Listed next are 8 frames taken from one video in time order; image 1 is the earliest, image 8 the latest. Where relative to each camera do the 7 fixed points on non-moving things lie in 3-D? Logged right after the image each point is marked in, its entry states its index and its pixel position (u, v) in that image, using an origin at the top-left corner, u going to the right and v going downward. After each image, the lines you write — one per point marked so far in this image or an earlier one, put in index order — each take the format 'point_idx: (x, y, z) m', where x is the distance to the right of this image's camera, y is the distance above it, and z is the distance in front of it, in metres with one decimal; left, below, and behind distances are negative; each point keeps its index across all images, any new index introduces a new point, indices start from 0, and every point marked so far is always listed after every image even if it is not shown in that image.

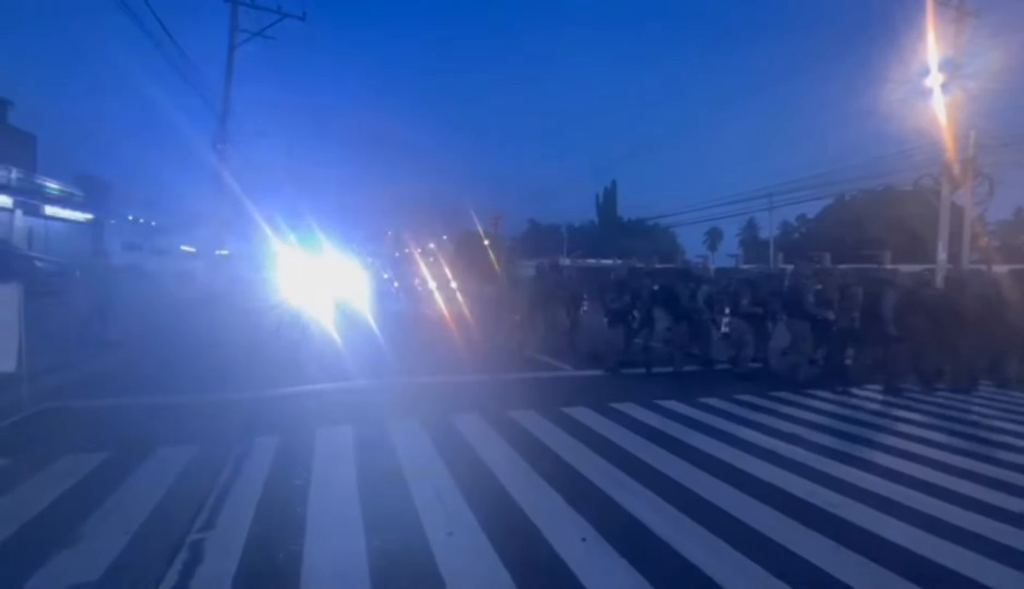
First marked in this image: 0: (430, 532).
0: (-0.6, -1.7, +5.9) m
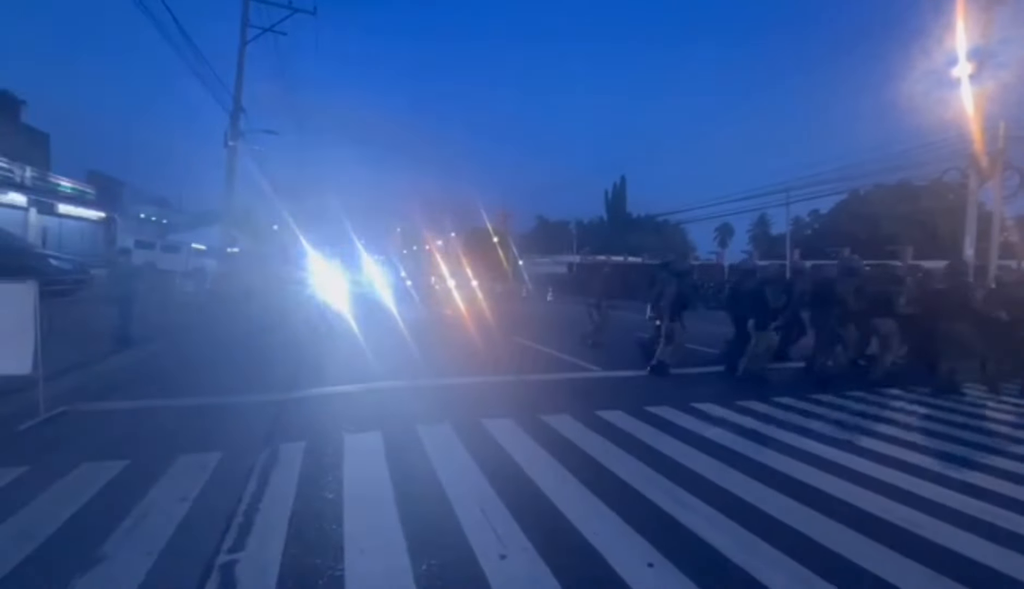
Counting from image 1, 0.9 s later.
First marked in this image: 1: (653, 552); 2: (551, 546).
0: (-0.2, -1.7, +5.3) m
1: (+1.0, -1.8, +5.9) m
2: (+0.2, -1.8, +5.7) m
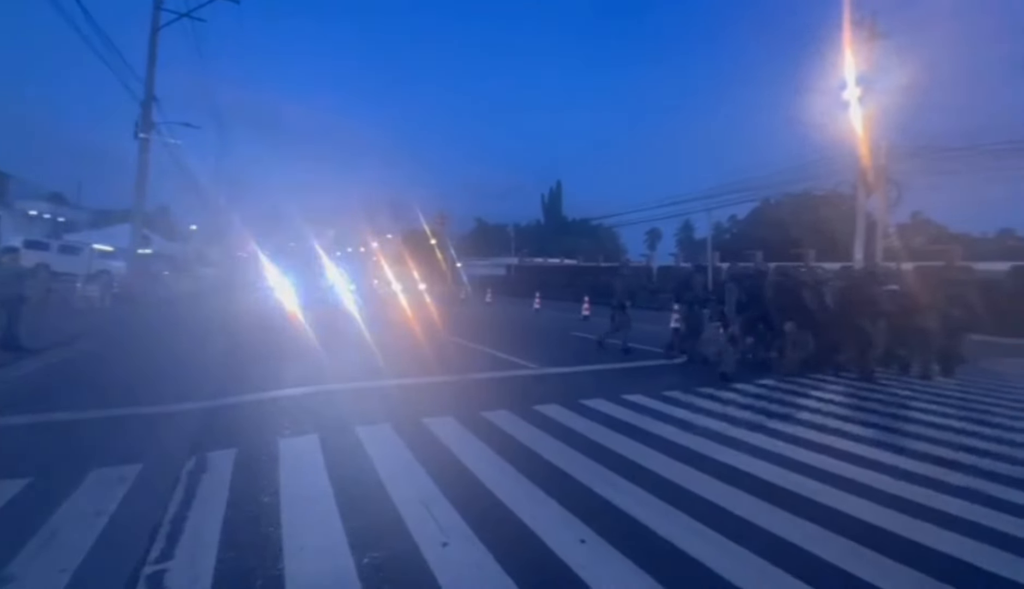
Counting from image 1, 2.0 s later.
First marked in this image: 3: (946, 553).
0: (-0.5, -1.6, +5.1) m
1: (+0.6, -1.7, +5.7) m
2: (-0.1, -1.7, +5.4) m
3: (+3.1, -1.9, +5.9) m
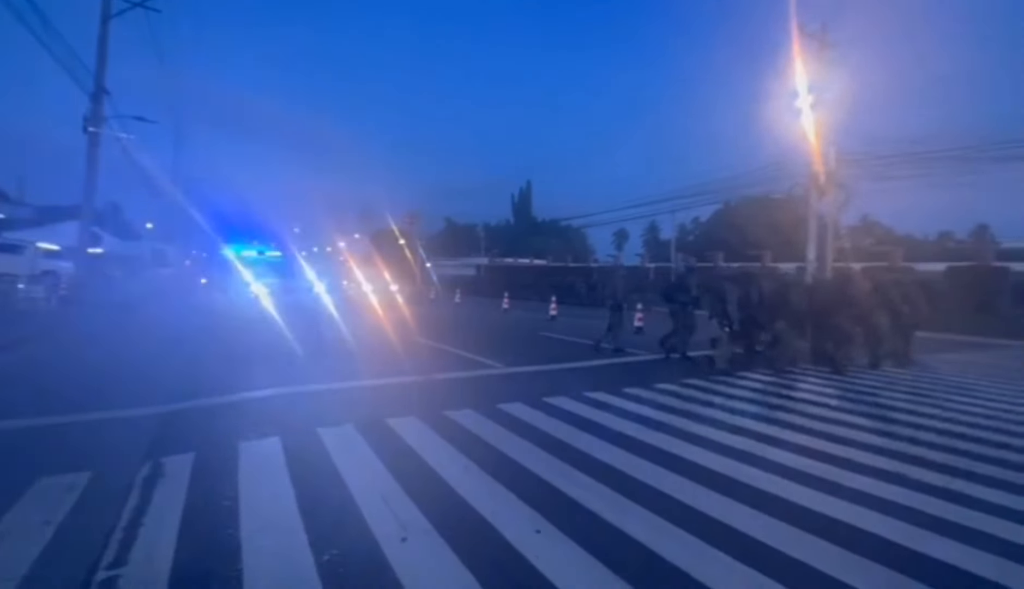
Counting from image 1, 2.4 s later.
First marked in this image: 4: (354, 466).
0: (-1.0, -1.7, +5.9) m
1: (+0.2, -1.7, +6.4) m
2: (-0.5, -1.7, +6.2) m
3: (+2.7, -1.9, +6.3) m
4: (-1.5, -1.5, +7.5) m
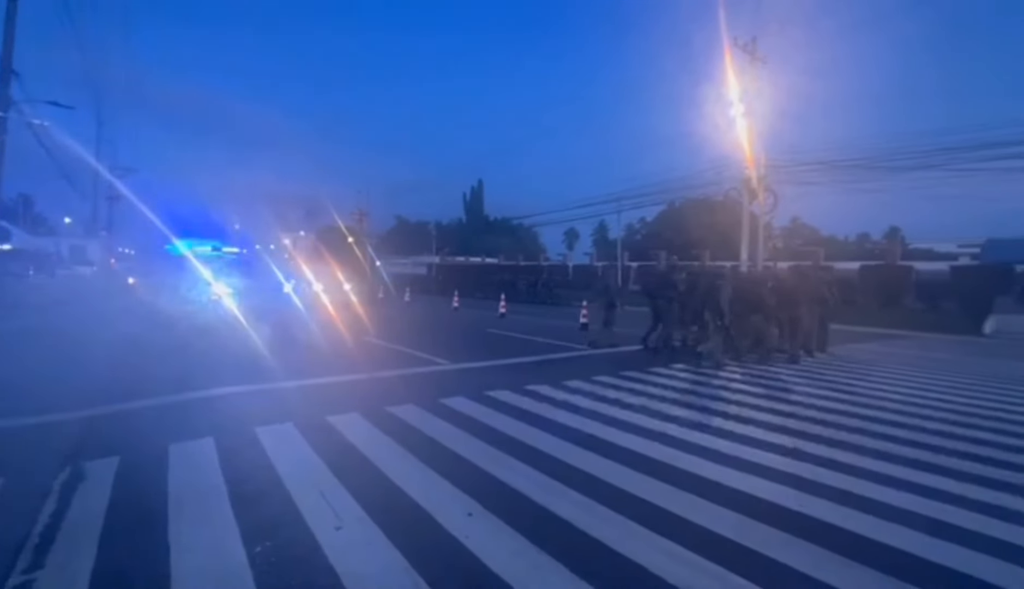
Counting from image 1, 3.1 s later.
0: (-1.4, -1.7, +5.9) m
1: (-0.2, -1.7, +6.5) m
2: (-1.0, -1.7, +6.2) m
3: (+2.3, -1.8, +6.4) m
4: (-2.0, -1.5, +7.4) m
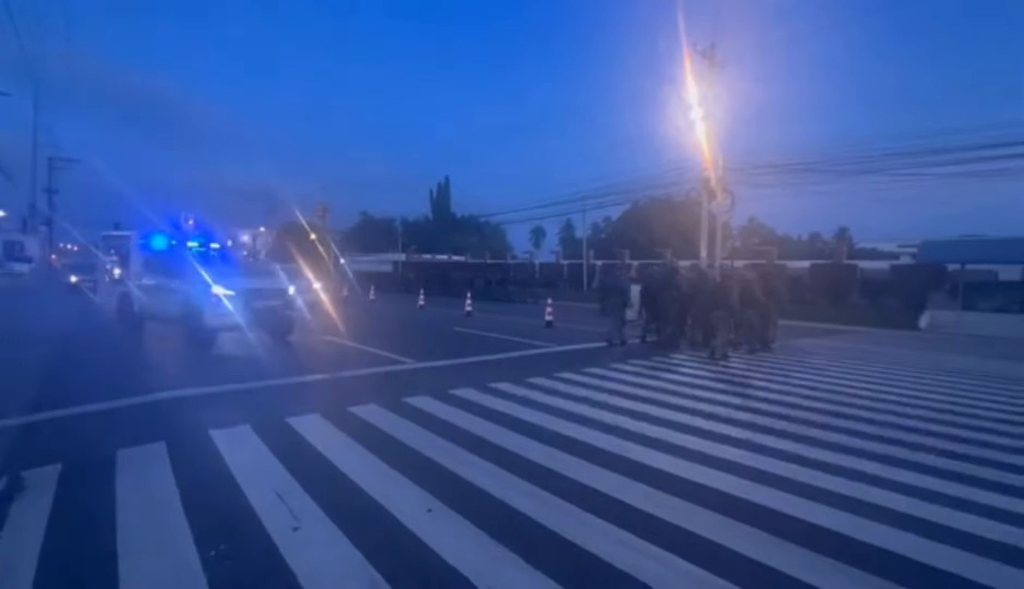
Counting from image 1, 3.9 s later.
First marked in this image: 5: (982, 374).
0: (-1.7, -1.7, +5.7) m
1: (-0.5, -1.7, +6.3) m
2: (-1.2, -1.7, +6.0) m
3: (+2.0, -1.7, +6.4) m
4: (-2.3, -1.5, +7.2) m
5: (+9.6, -1.6, +17.4) m
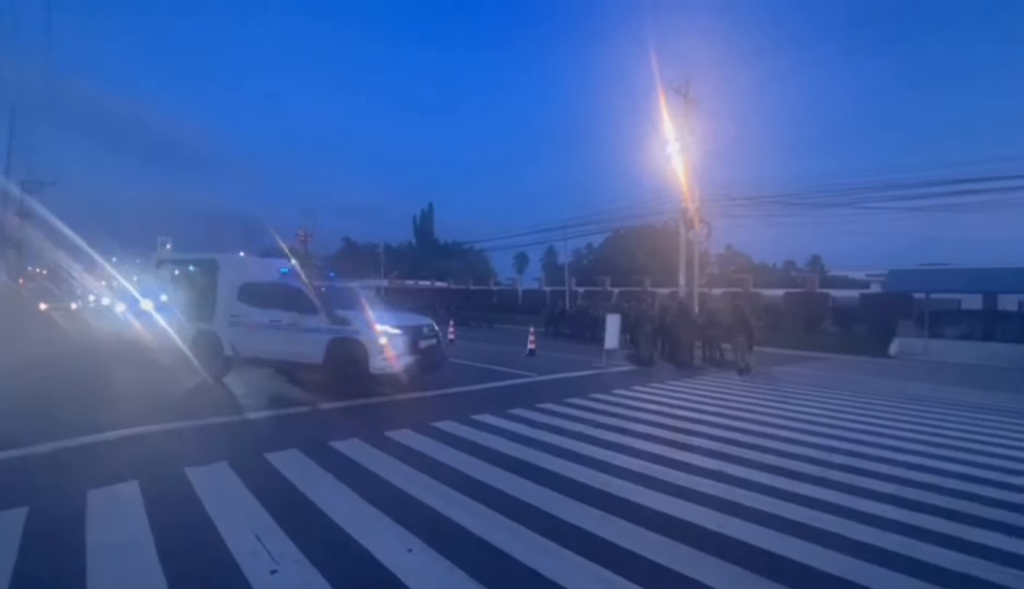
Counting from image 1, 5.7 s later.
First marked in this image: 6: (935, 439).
0: (-1.7, -1.9, +5.5) m
1: (-0.6, -1.9, +6.1) m
2: (-1.3, -1.9, +5.8) m
3: (+1.9, -2.0, +6.2) m
4: (-2.4, -1.8, +7.0) m
5: (+9.3, -2.2, +17.4) m
6: (+6.4, -2.2, +12.5) m
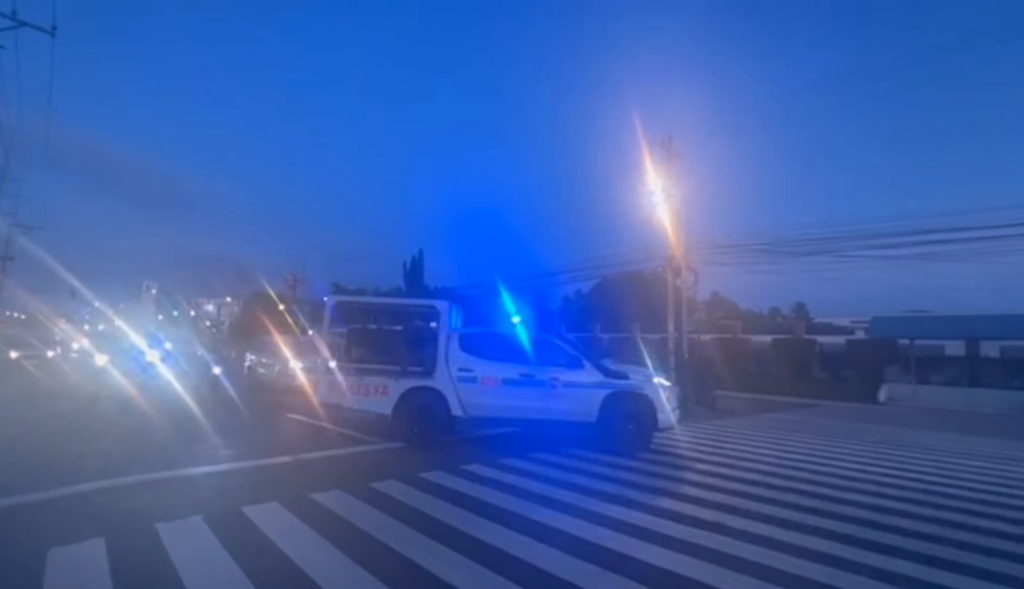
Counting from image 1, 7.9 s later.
0: (-1.8, -2.1, +5.1) m
1: (-0.7, -2.2, +5.7) m
2: (-1.4, -2.2, +5.5) m
3: (+1.8, -2.3, +5.9) m
4: (-2.5, -2.1, +6.6) m
5: (+9.1, -3.2, +17.1) m
6: (+6.3, -2.9, +12.2) m
